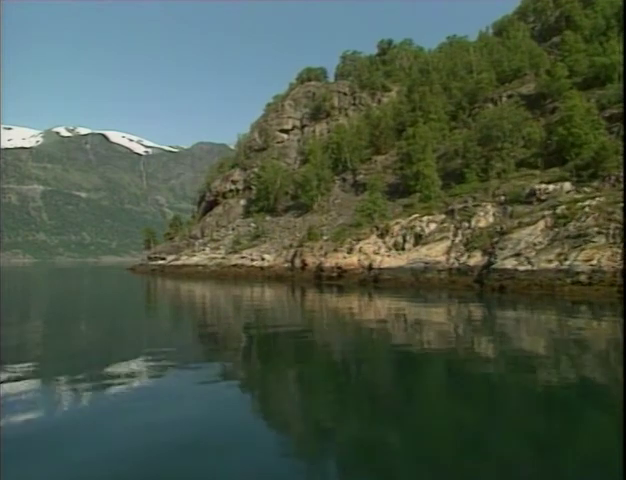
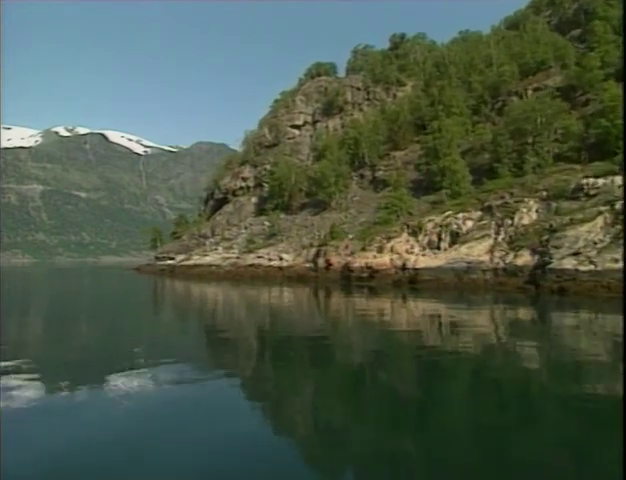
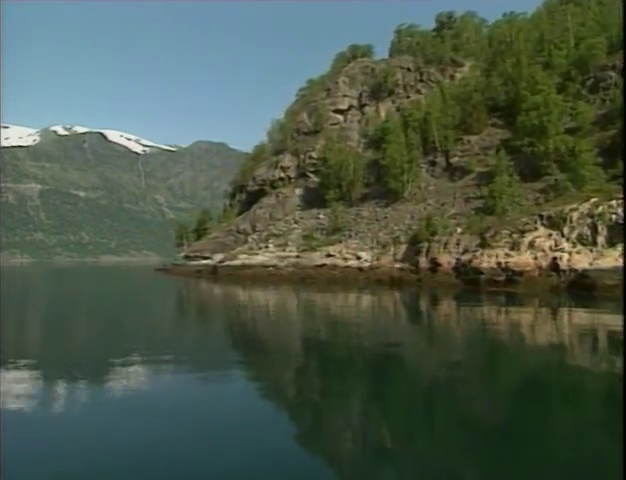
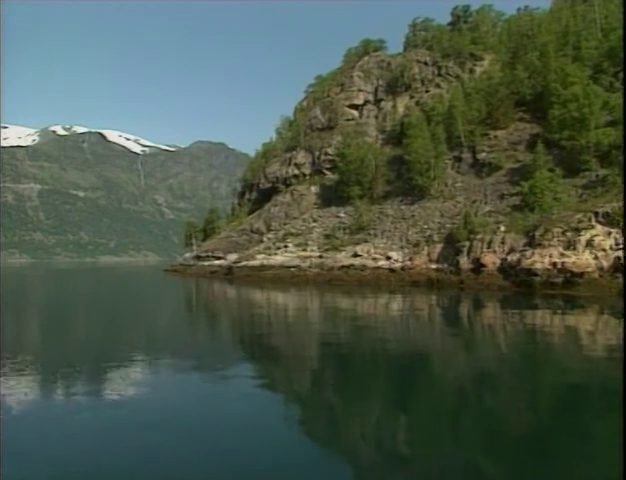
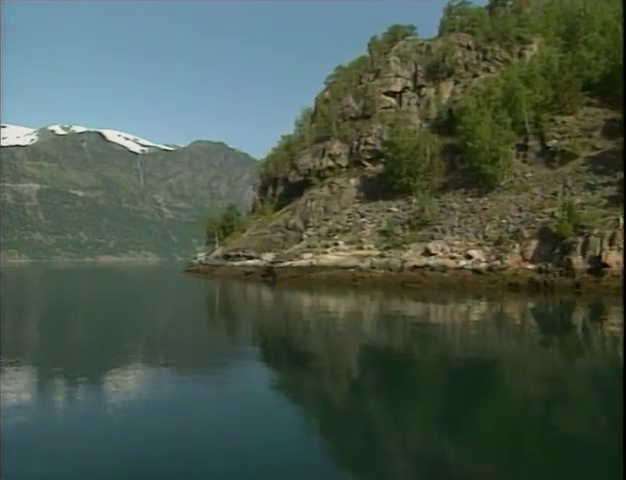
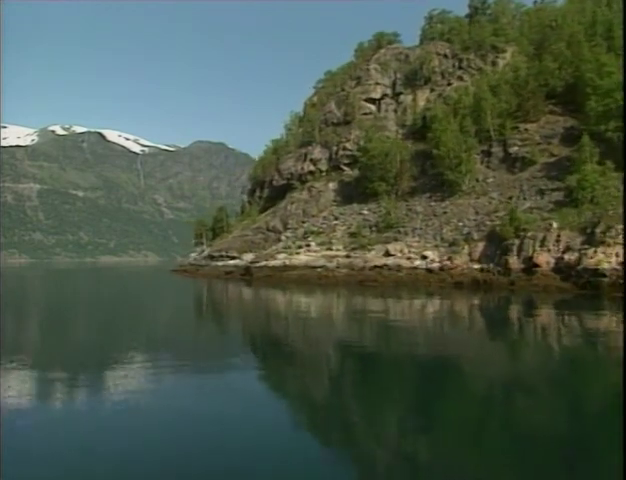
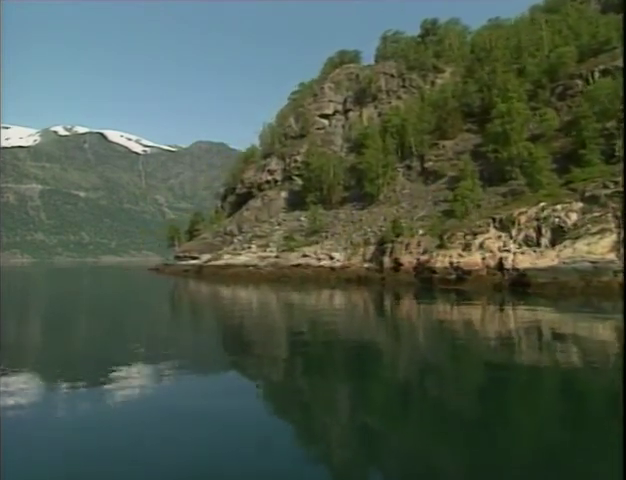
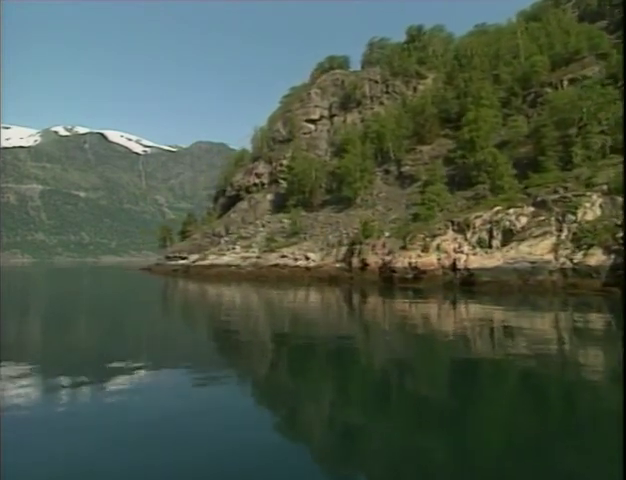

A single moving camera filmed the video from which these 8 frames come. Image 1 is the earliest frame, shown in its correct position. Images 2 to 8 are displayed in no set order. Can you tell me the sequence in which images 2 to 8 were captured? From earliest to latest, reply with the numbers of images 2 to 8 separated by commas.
2, 8, 7, 3, 4, 6, 5
